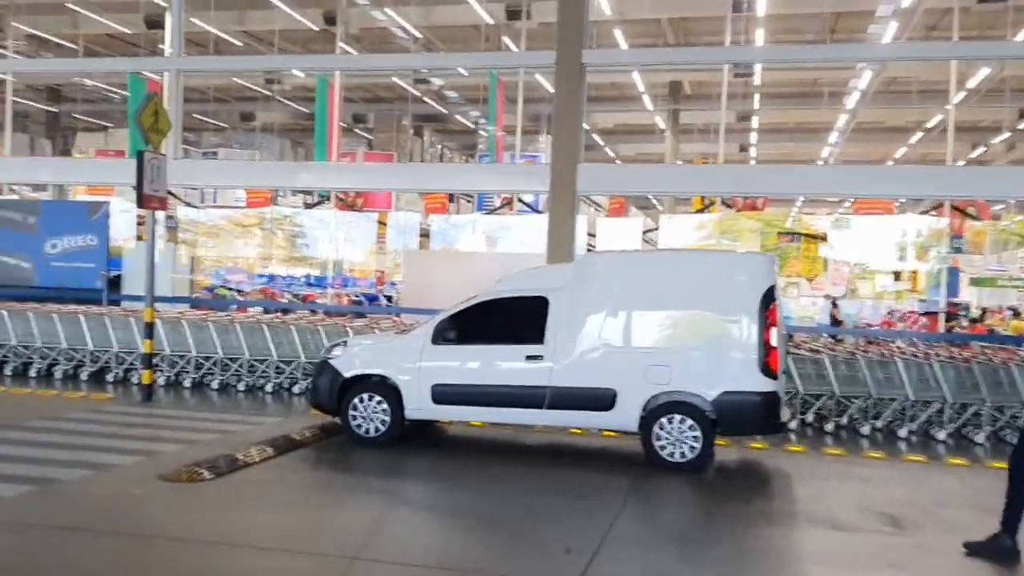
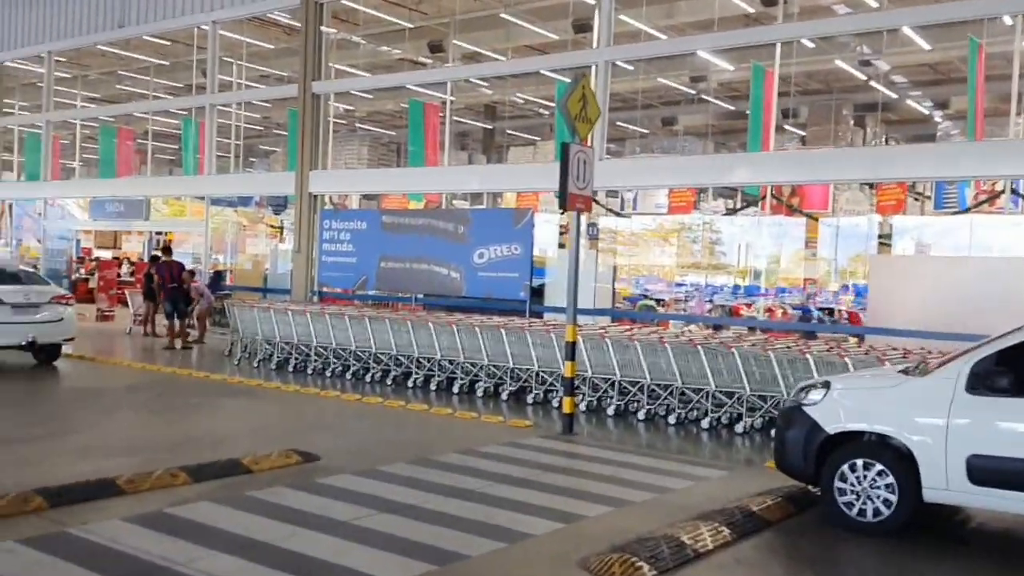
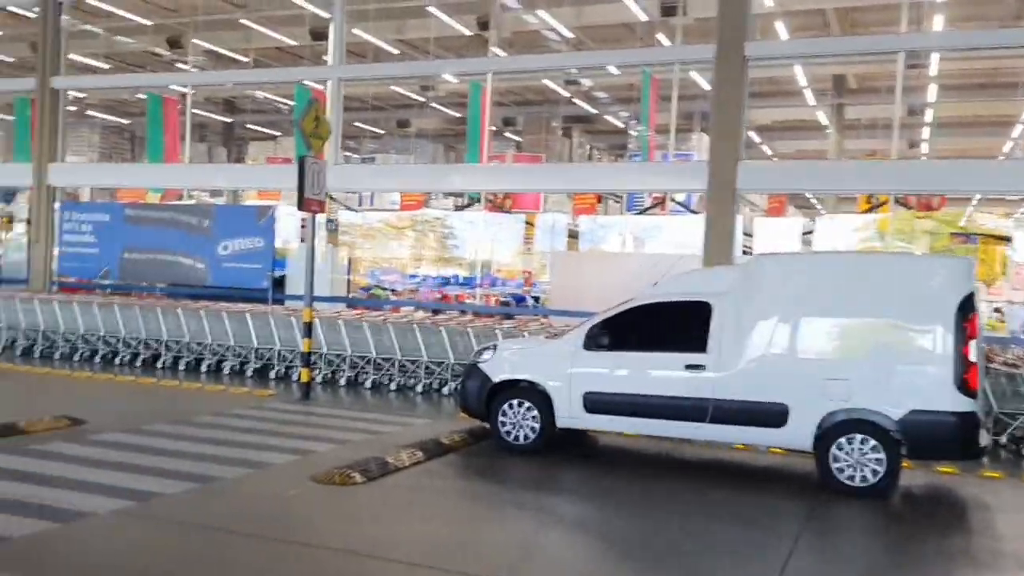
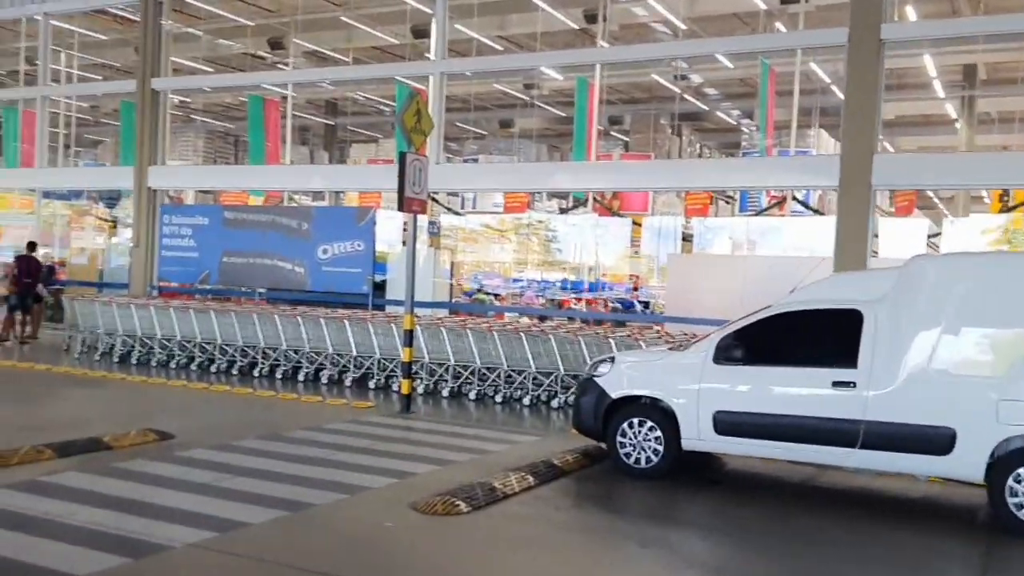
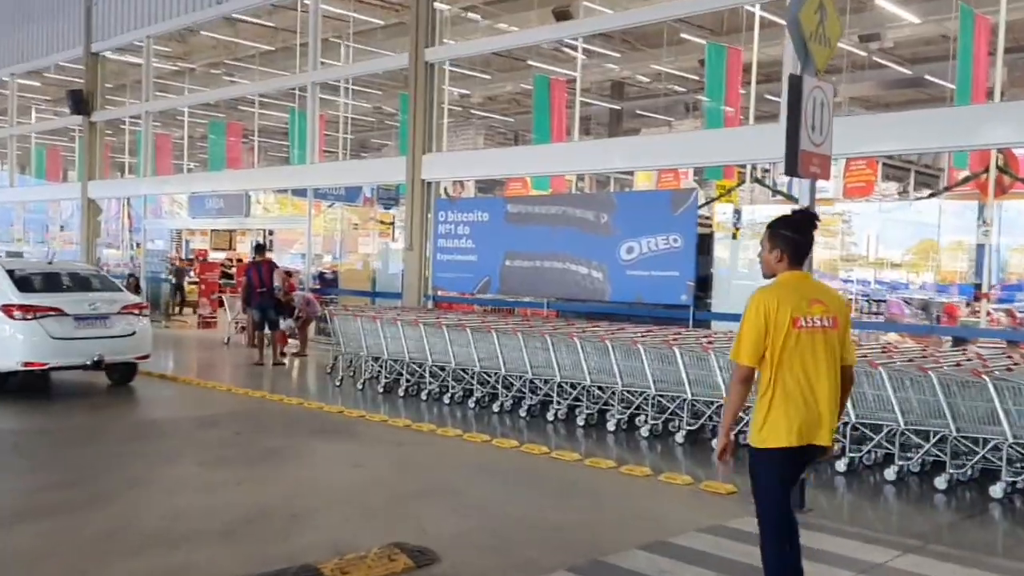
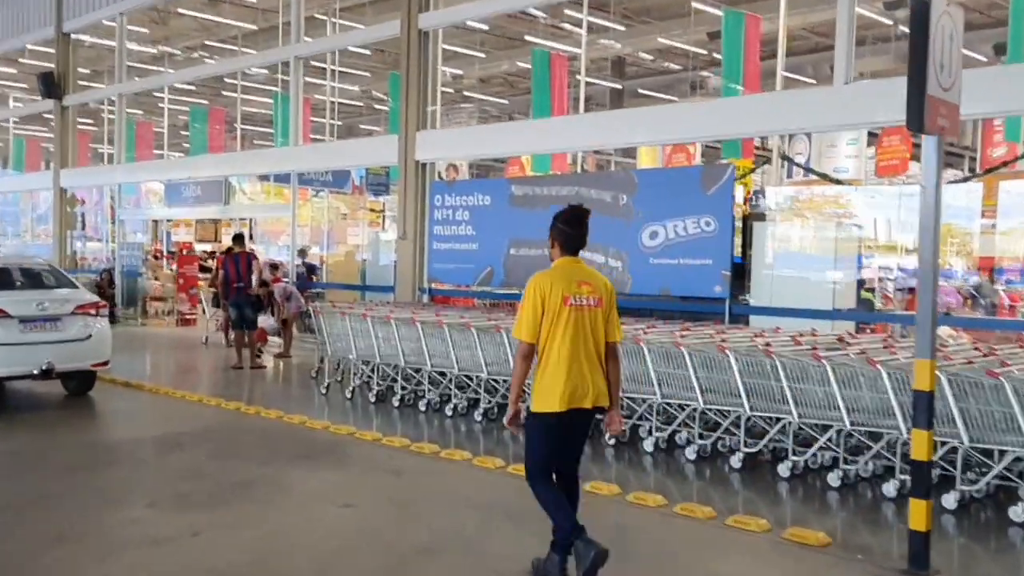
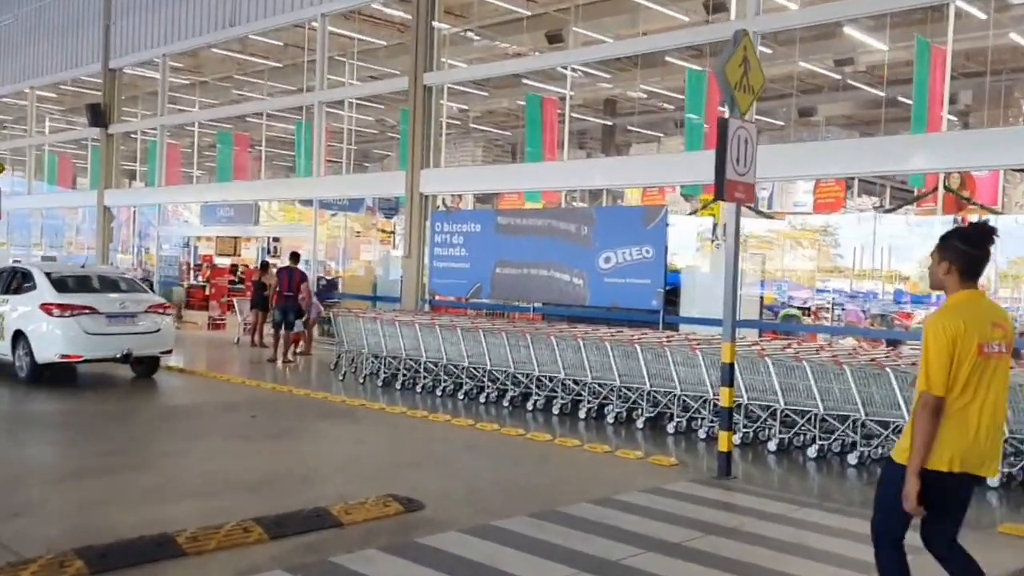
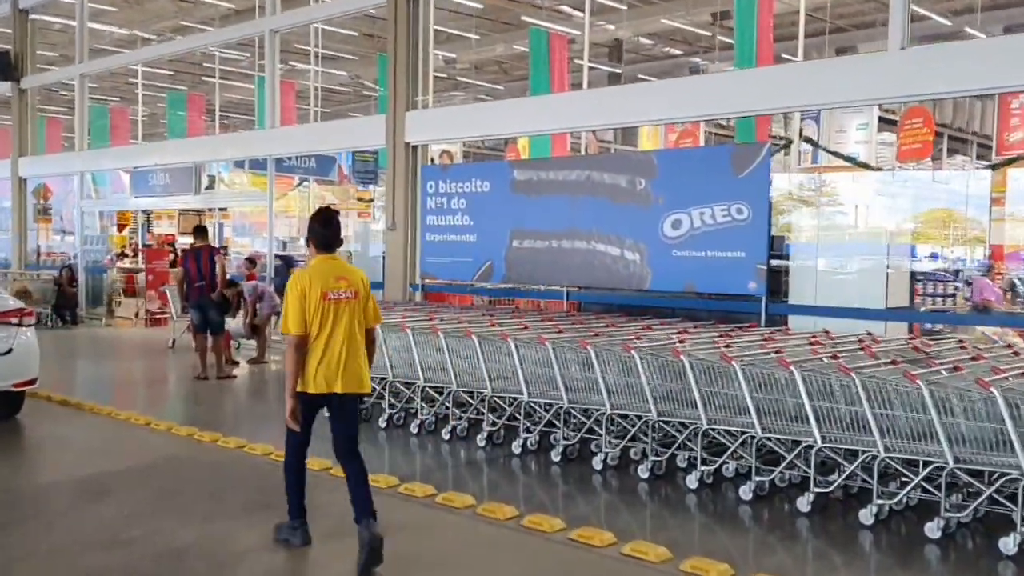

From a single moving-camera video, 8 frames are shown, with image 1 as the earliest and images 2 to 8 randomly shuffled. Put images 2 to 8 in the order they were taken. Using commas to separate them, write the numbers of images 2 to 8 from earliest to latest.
3, 4, 2, 7, 5, 6, 8
